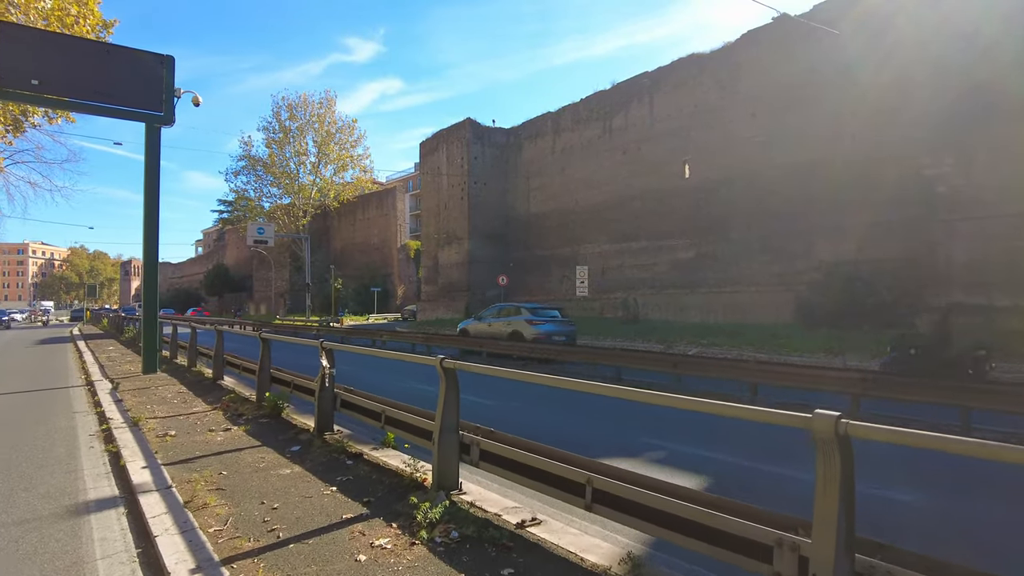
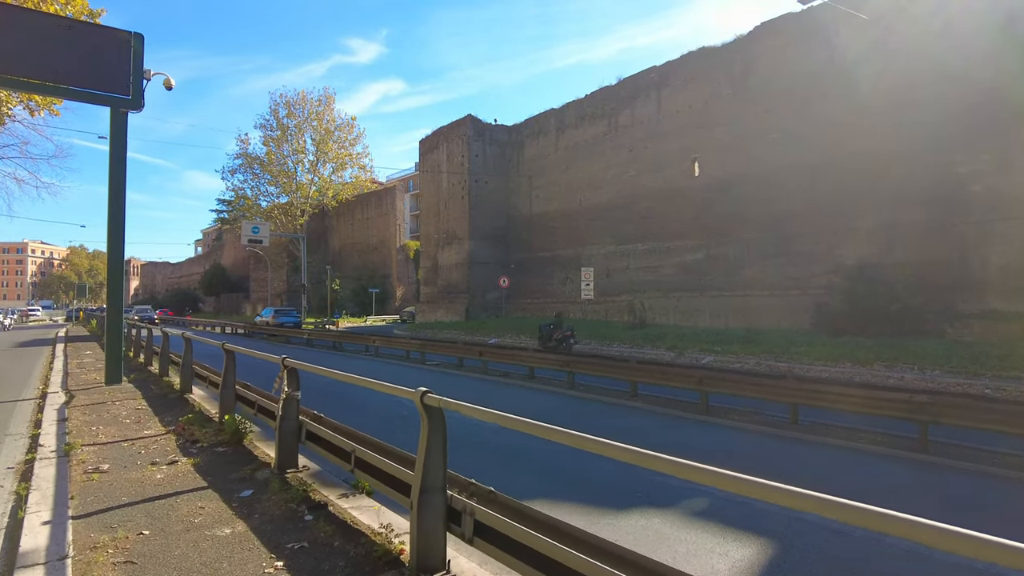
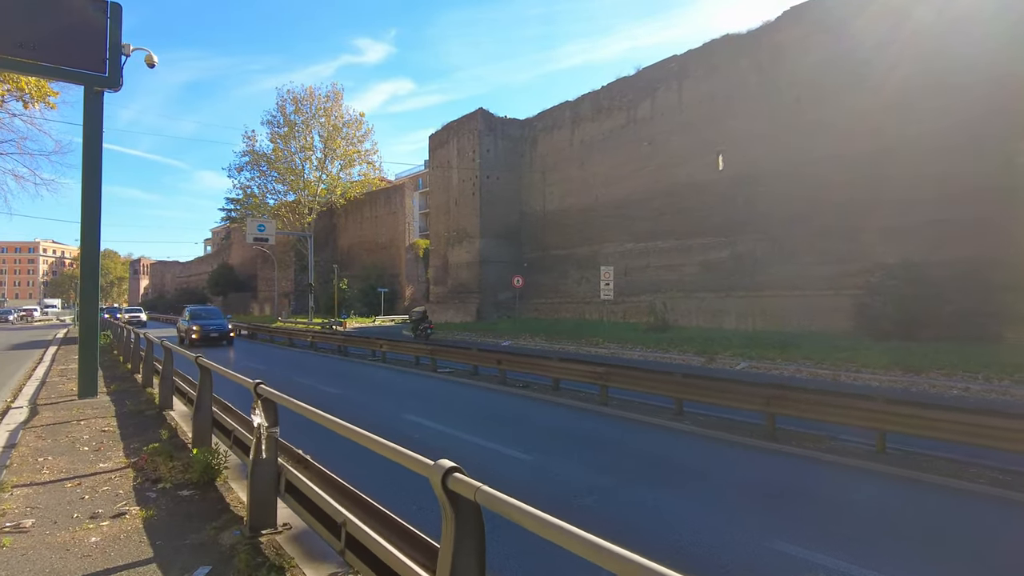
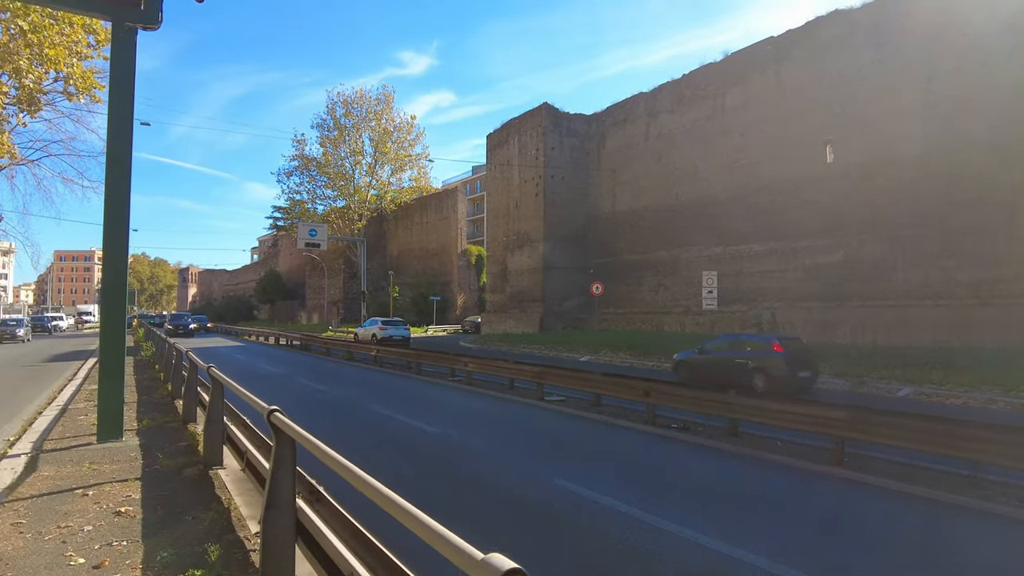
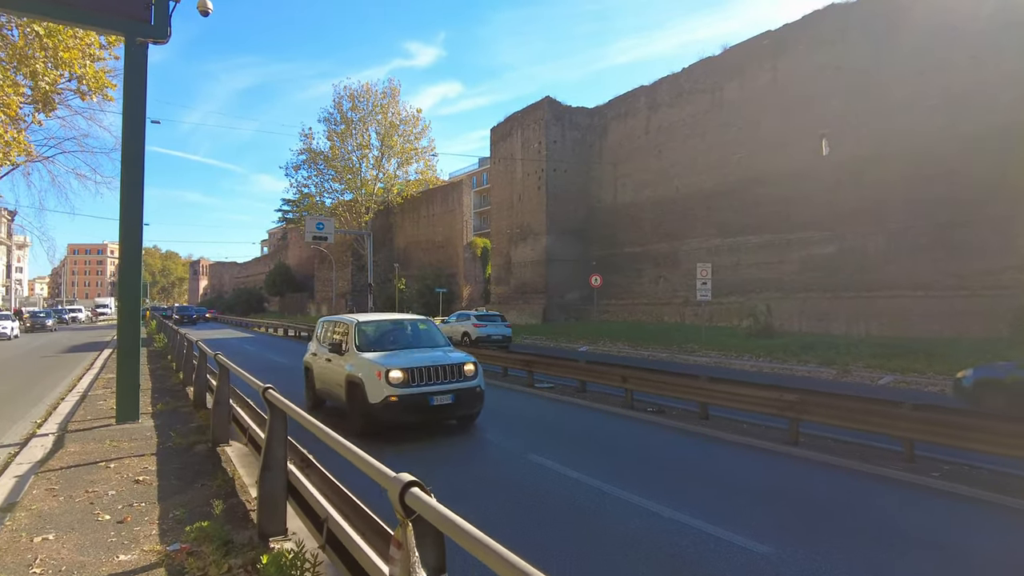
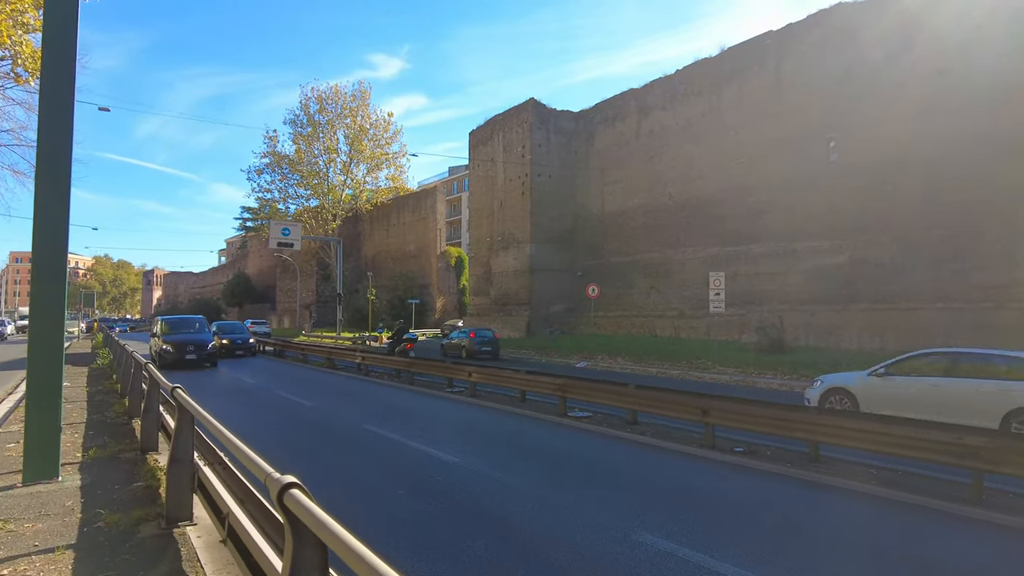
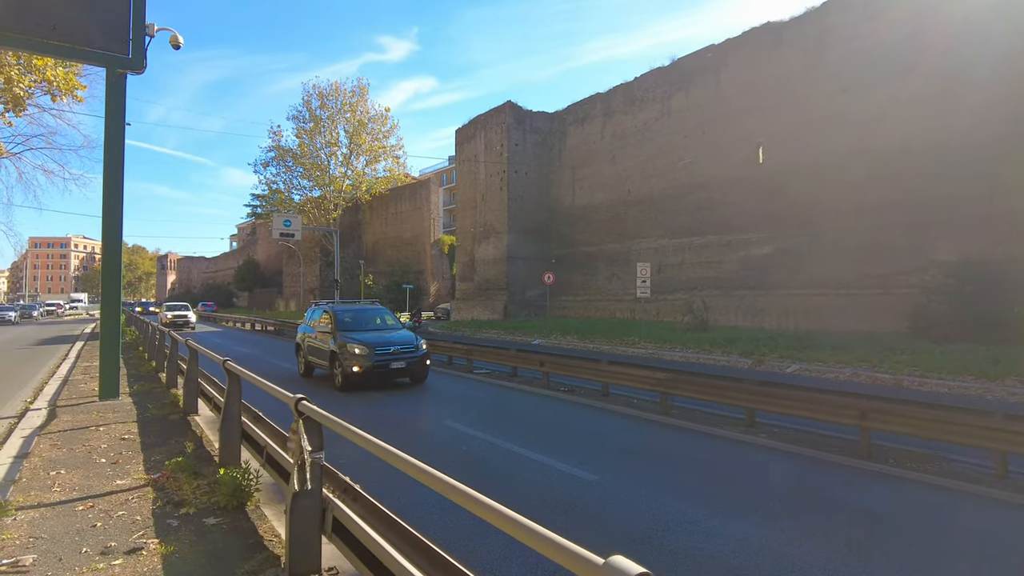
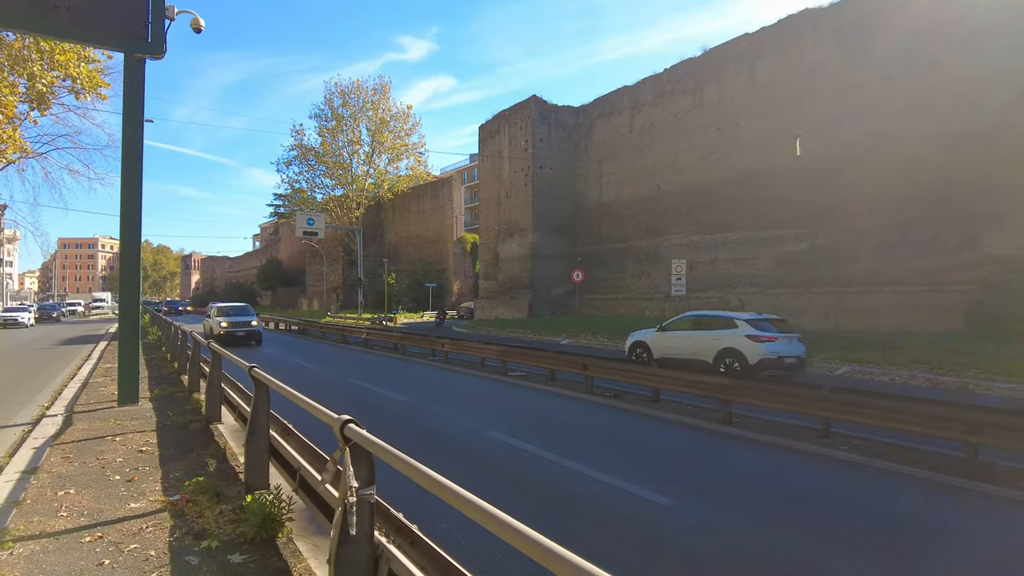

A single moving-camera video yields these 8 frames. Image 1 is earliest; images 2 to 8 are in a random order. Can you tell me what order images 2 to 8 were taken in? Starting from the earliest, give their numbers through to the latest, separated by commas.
2, 3, 7, 8, 5, 4, 6
